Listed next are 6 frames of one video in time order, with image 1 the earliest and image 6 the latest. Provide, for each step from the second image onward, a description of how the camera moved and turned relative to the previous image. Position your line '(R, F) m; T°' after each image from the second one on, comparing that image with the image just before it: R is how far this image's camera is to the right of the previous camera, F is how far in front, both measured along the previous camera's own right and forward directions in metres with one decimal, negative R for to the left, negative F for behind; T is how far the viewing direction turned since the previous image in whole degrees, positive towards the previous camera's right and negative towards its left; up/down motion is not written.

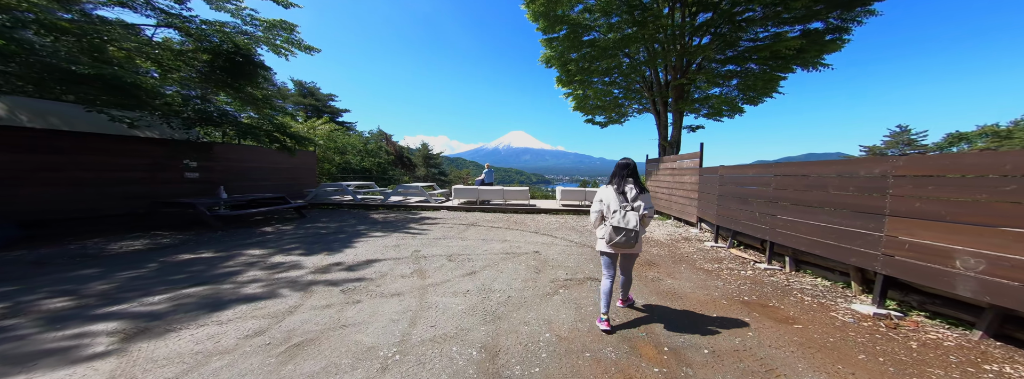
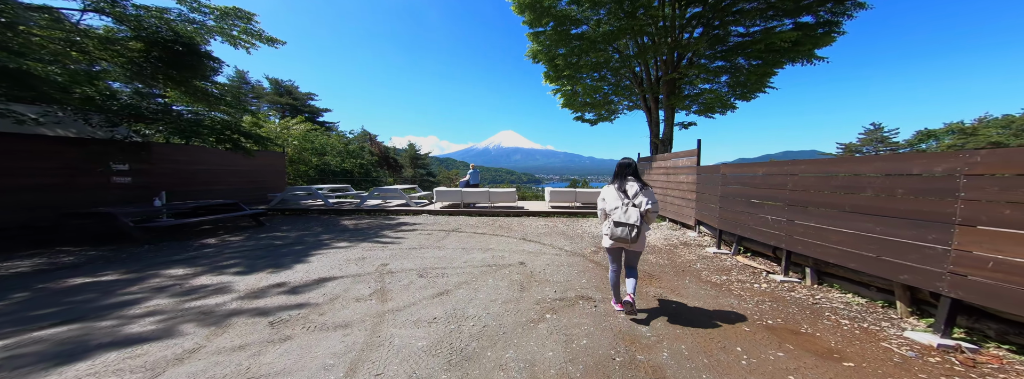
(+0.1, +0.6) m; +2°
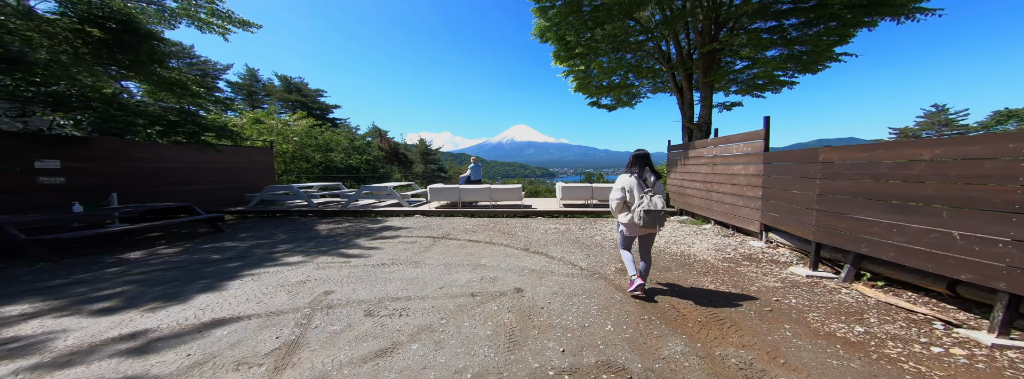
(+0.3, +1.4) m; -3°
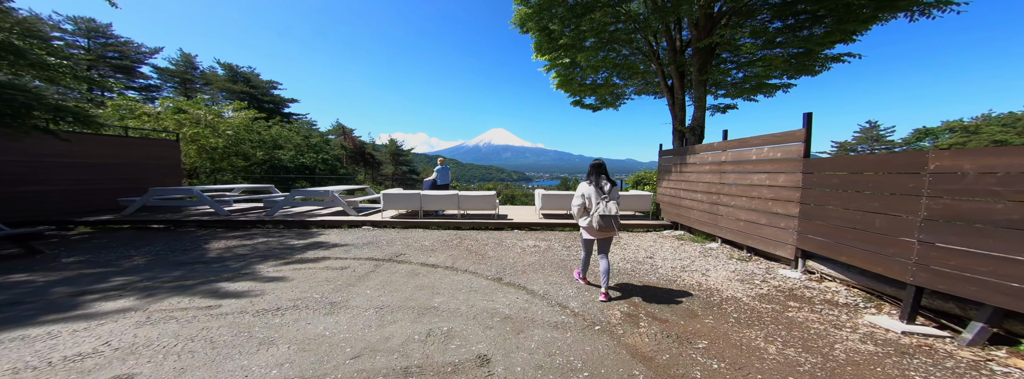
(+0.1, +1.2) m; +5°
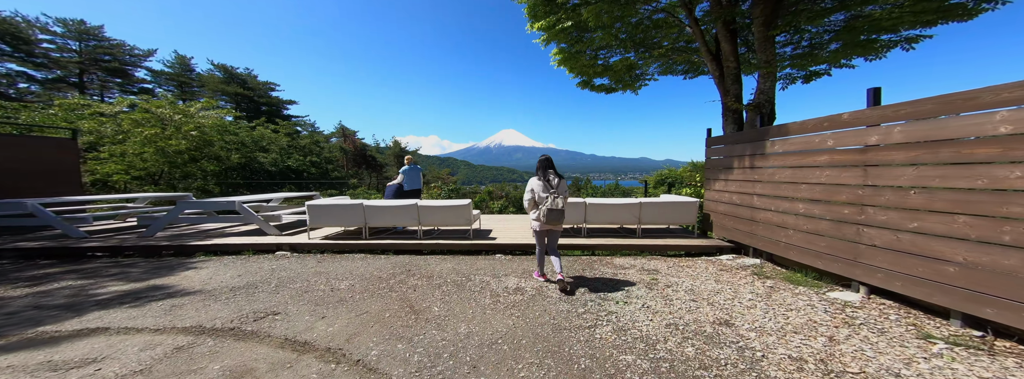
(+0.6, +2.2) m; -4°
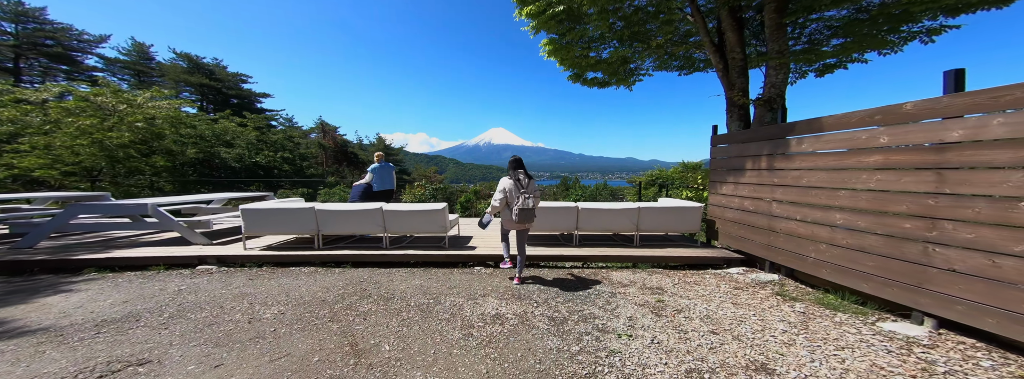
(+0.1, +0.7) m; +2°
